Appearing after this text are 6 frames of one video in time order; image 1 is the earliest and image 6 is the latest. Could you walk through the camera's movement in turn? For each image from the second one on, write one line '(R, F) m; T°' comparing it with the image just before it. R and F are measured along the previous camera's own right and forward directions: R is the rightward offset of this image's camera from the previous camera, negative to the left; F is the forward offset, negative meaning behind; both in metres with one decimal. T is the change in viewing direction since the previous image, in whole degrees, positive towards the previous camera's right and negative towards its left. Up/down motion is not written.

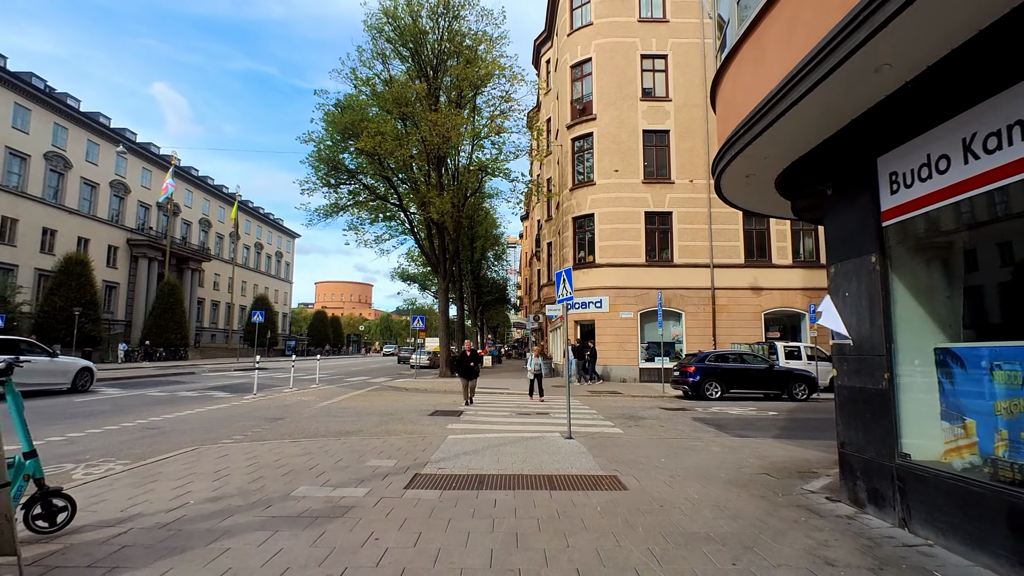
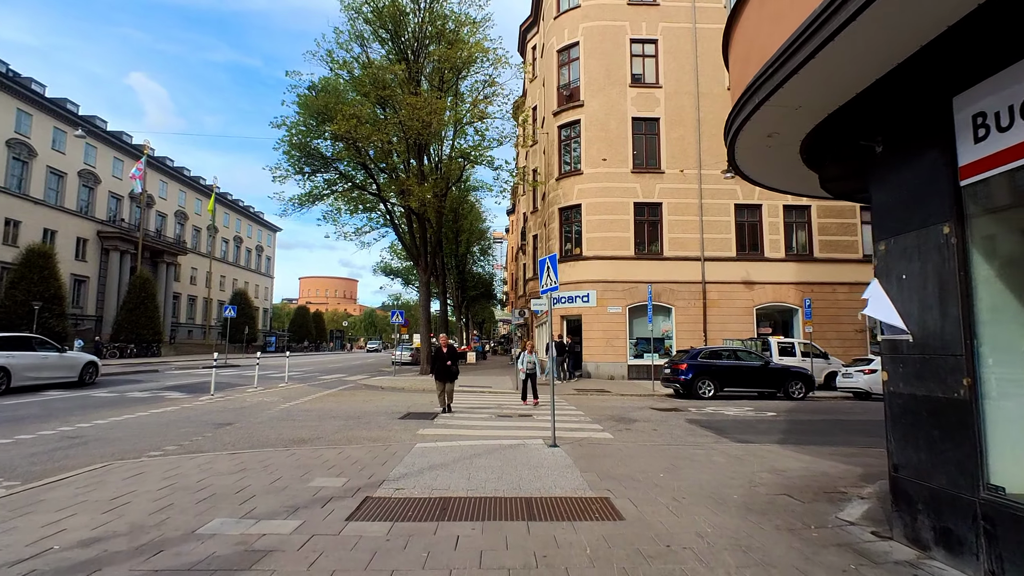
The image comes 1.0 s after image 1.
(+0.1, +1.1) m; +1°
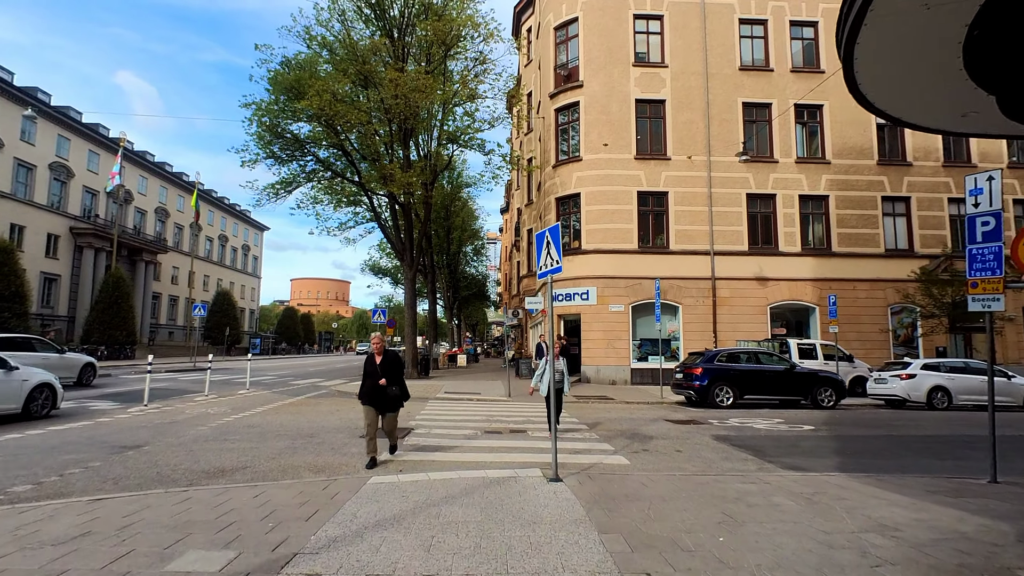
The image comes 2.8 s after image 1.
(+0.1, +2.0) m; +1°
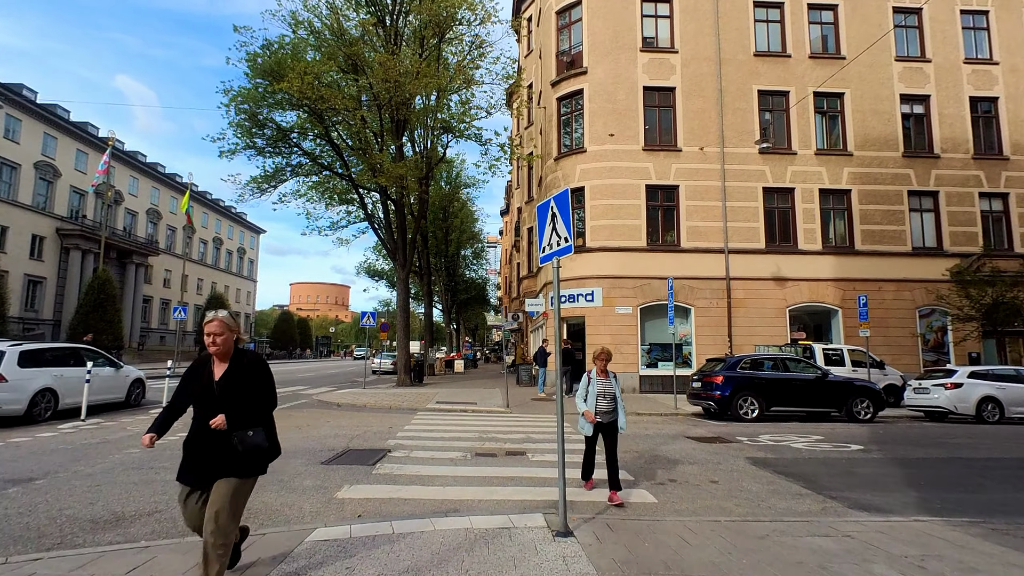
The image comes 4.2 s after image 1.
(+0.1, +1.6) m; 0°
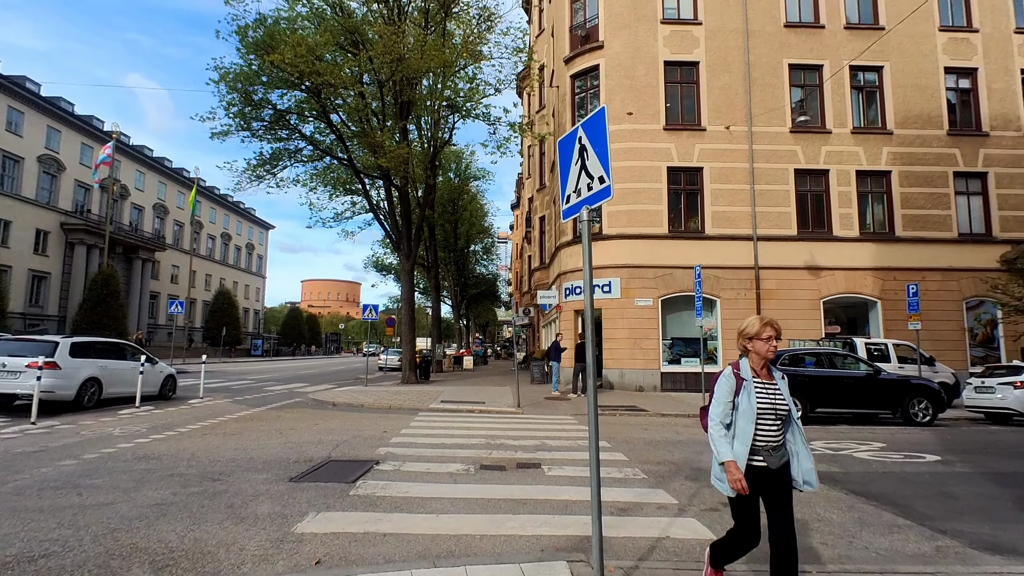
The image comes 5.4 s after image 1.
(0.0, +1.4) m; -1°
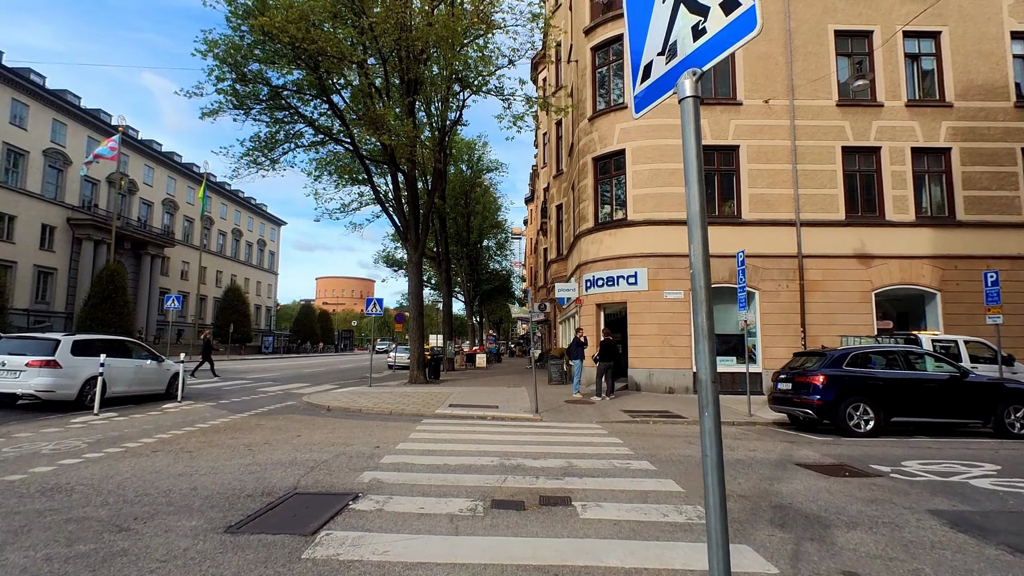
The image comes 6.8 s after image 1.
(-0.1, +1.7) m; -1°
